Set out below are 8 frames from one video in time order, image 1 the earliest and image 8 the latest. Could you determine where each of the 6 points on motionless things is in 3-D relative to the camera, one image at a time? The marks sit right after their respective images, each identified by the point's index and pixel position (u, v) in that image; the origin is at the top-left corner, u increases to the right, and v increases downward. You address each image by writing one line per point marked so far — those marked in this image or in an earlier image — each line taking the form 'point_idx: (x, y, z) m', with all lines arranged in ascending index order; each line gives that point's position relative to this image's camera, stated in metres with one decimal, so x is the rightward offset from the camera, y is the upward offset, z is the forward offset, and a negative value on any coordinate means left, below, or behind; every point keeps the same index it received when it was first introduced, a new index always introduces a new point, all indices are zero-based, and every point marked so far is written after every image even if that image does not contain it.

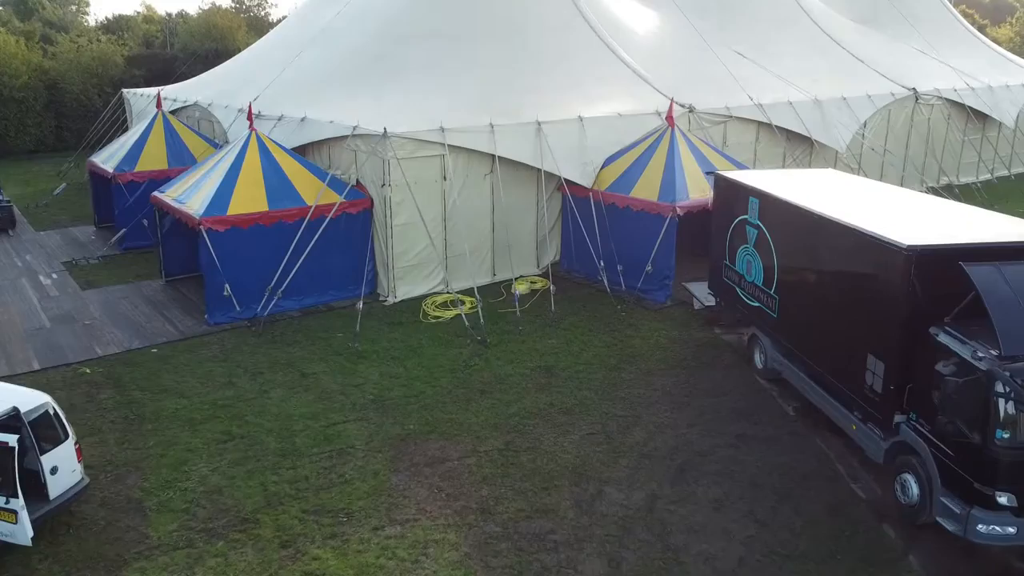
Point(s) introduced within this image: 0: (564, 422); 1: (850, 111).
0: (+0.4, -1.1, +6.8) m
1: (+5.9, +3.1, +14.1) m
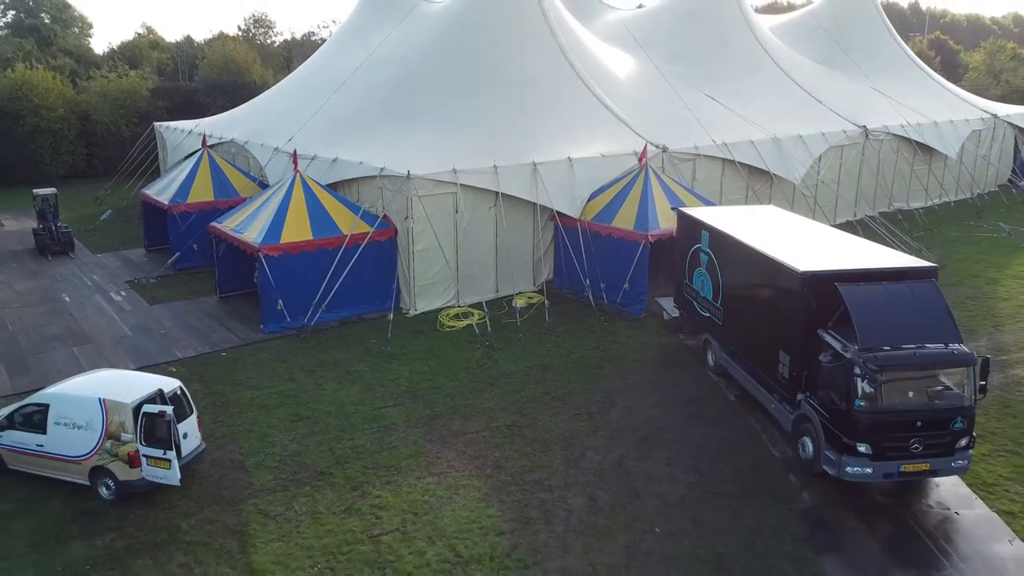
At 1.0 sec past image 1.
0: (+0.5, -1.3, +8.7) m
1: (+5.8, +2.8, +16.2) m
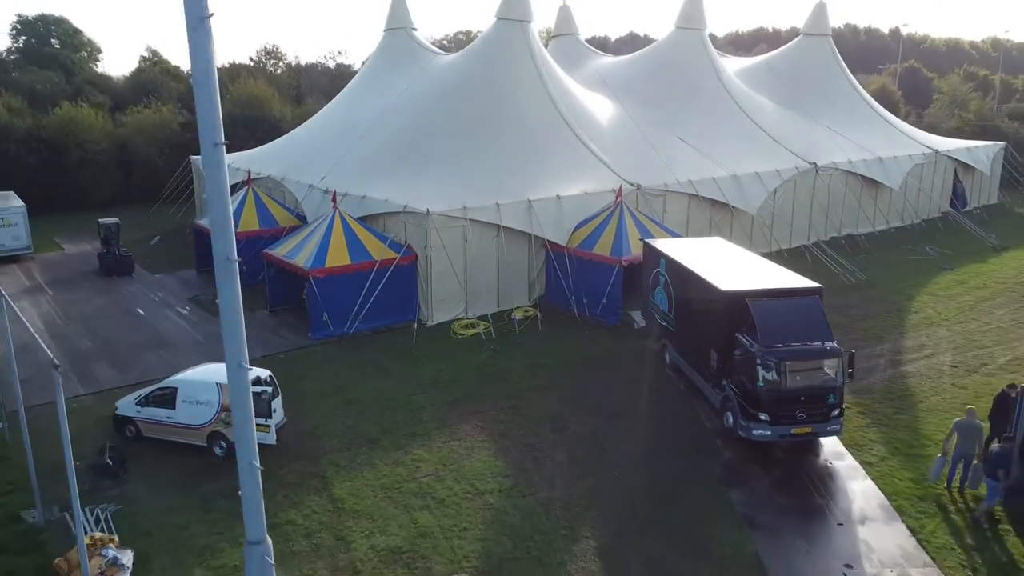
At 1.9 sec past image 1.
0: (+0.5, -1.5, +11.4) m
1: (+5.8, +2.4, +18.9) m
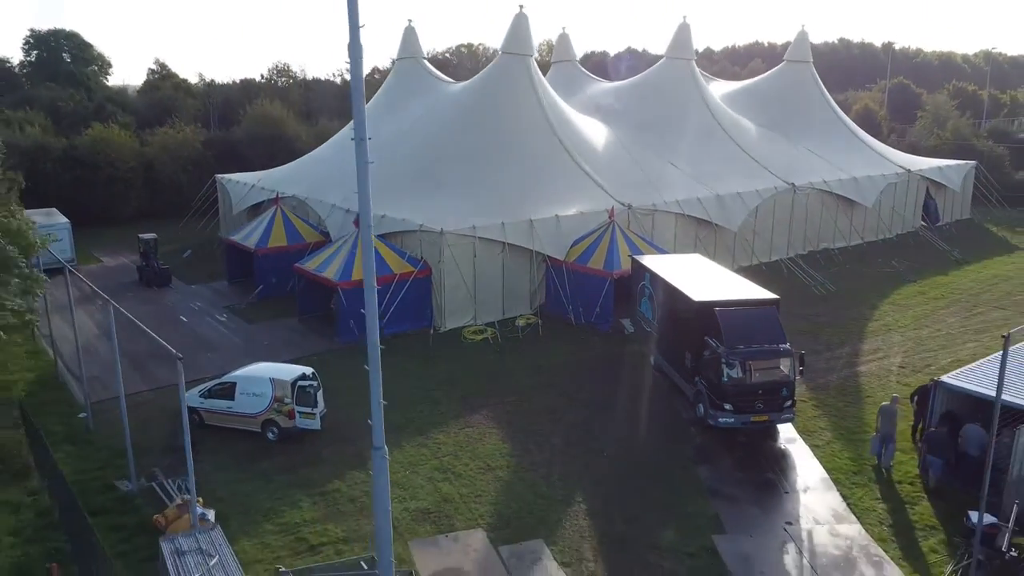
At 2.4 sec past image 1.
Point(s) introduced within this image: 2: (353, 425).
0: (+0.6, -1.6, +13.2) m
1: (+5.9, +2.2, +20.8) m
2: (-2.3, -2.0, +11.8) m
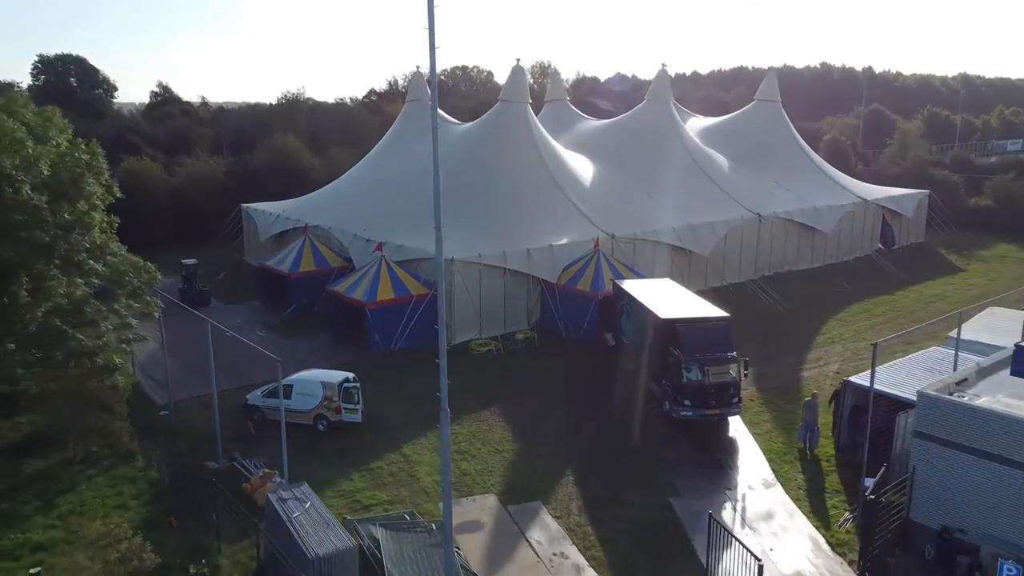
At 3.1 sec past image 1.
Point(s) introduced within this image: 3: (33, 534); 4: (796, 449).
0: (+0.6, -2.0, +16.0) m
1: (+5.8, +1.6, +23.7) m
2: (-2.3, -2.3, +14.6) m
3: (-6.2, -3.2, +10.6) m
4: (+4.6, -2.6, +13.2) m
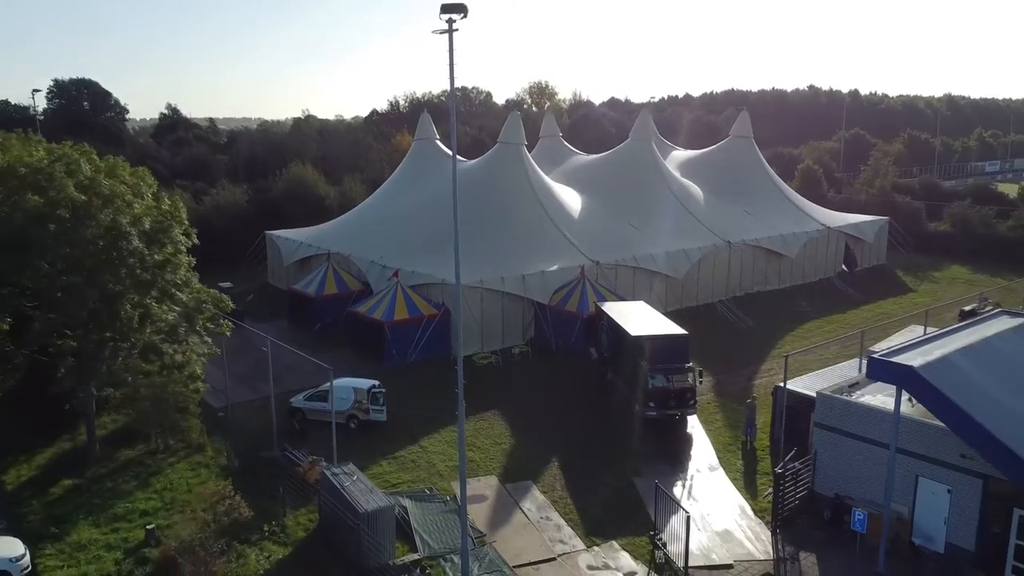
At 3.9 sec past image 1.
0: (+0.5, -2.6, +19.1) m
1: (+5.8, +1.0, +26.9) m
2: (-2.3, -2.8, +17.7) m
3: (-6.3, -3.6, +13.7) m
4: (+4.6, -3.1, +16.3) m
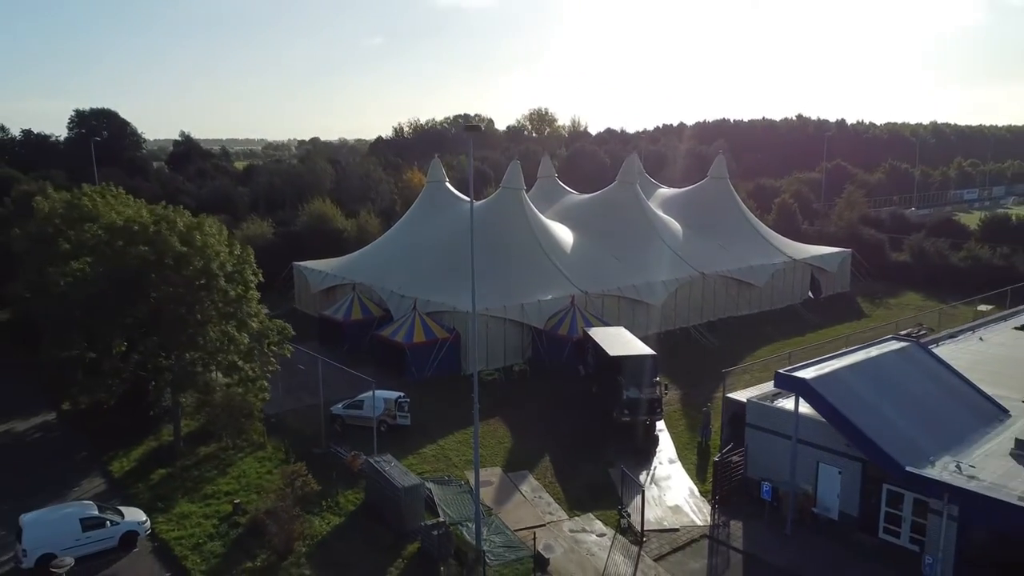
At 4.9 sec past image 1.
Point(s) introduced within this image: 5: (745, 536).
0: (+0.5, -3.4, +23.0) m
1: (+5.8, 0.0, +30.9) m
2: (-2.3, -3.6, +21.6) m
3: (-6.3, -4.3, +17.5) m
4: (+4.6, -3.8, +20.2) m
5: (+4.4, -4.7, +15.3) m
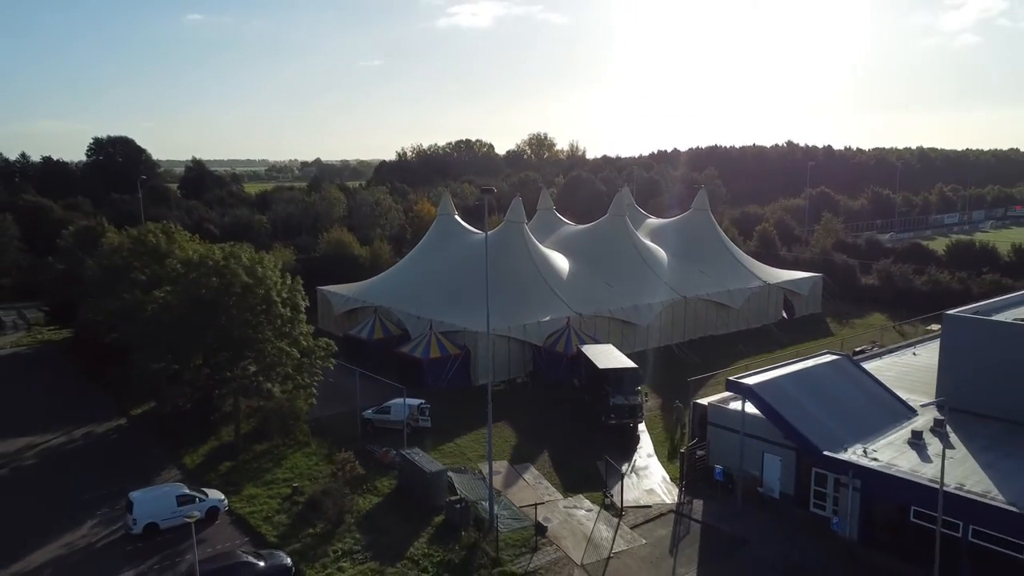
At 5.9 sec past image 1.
0: (+0.7, -4.1, +26.9) m
1: (+5.9, -0.9, +34.8) m
2: (-2.2, -4.3, +25.5) m
3: (-6.1, -4.9, +21.4) m
4: (+4.7, -4.5, +24.1) m
5: (+4.5, -5.2, +19.1) m
